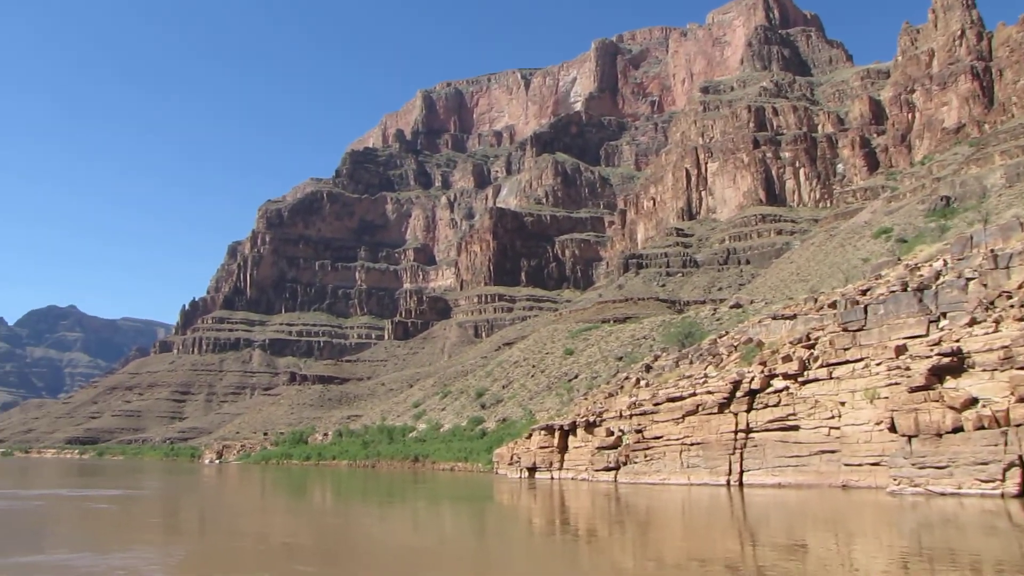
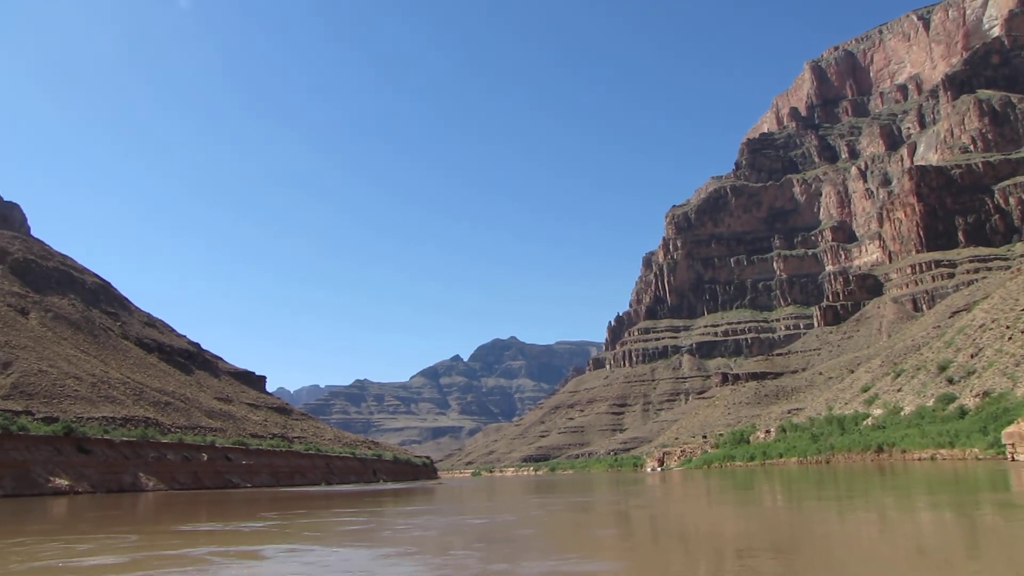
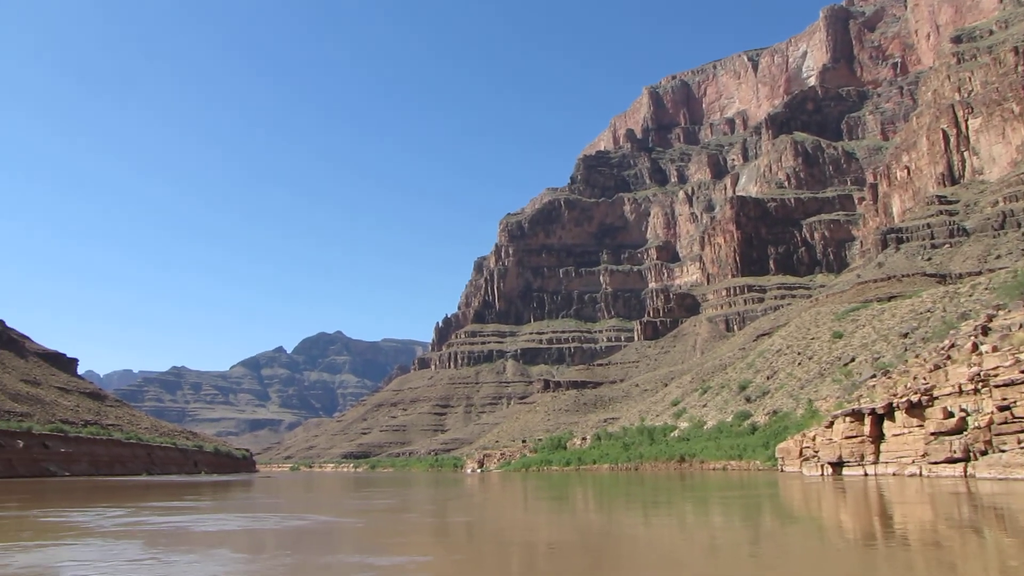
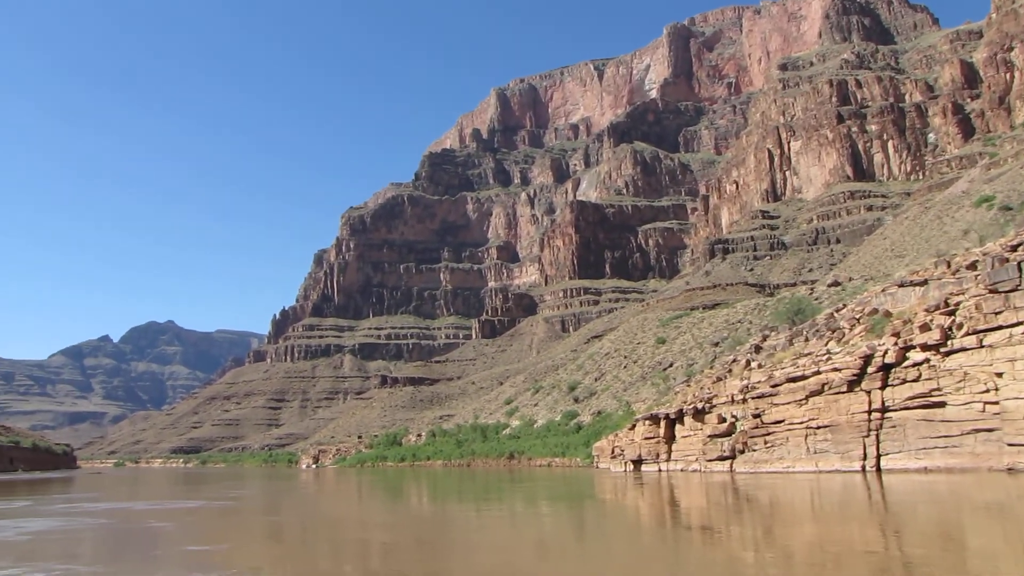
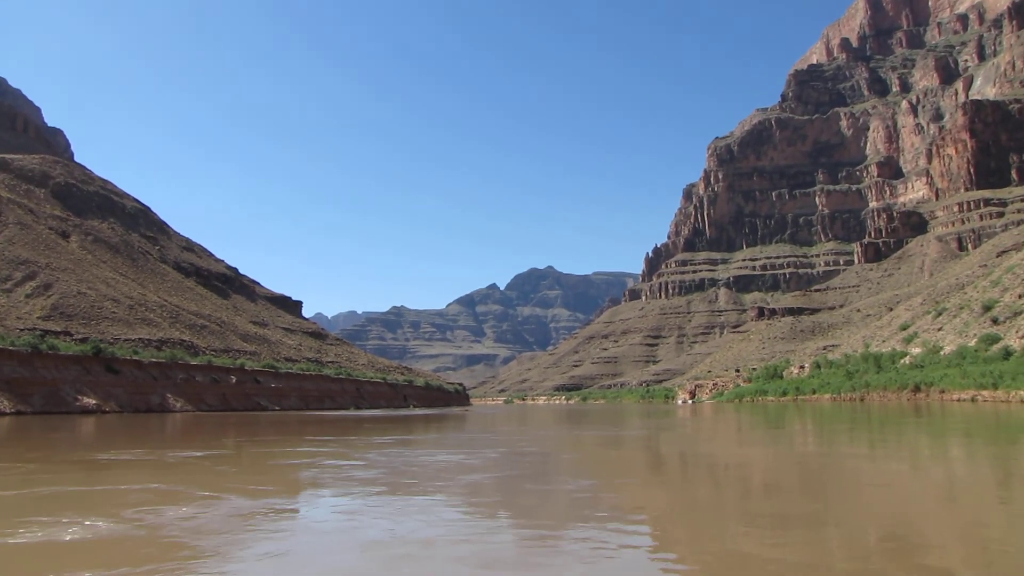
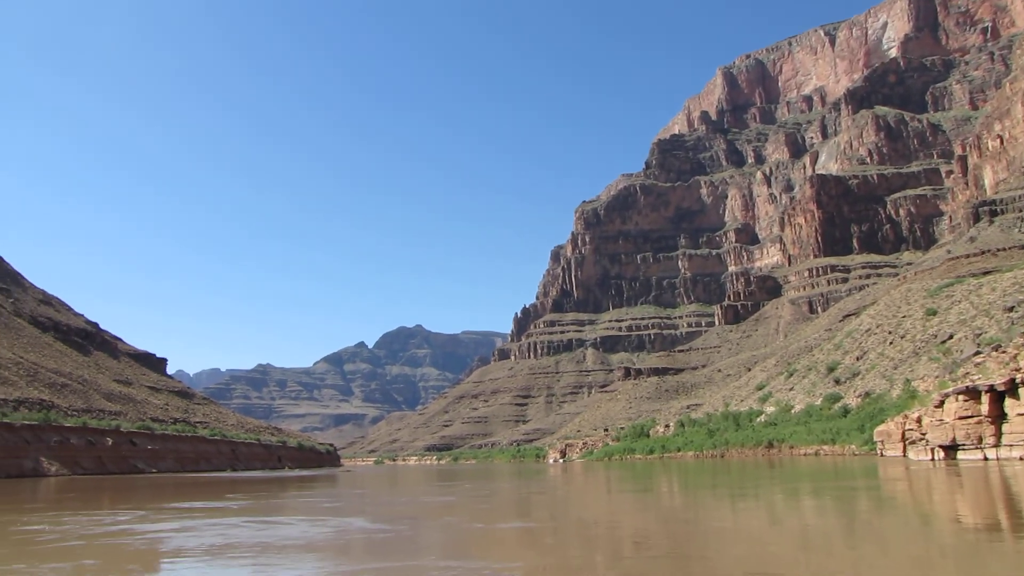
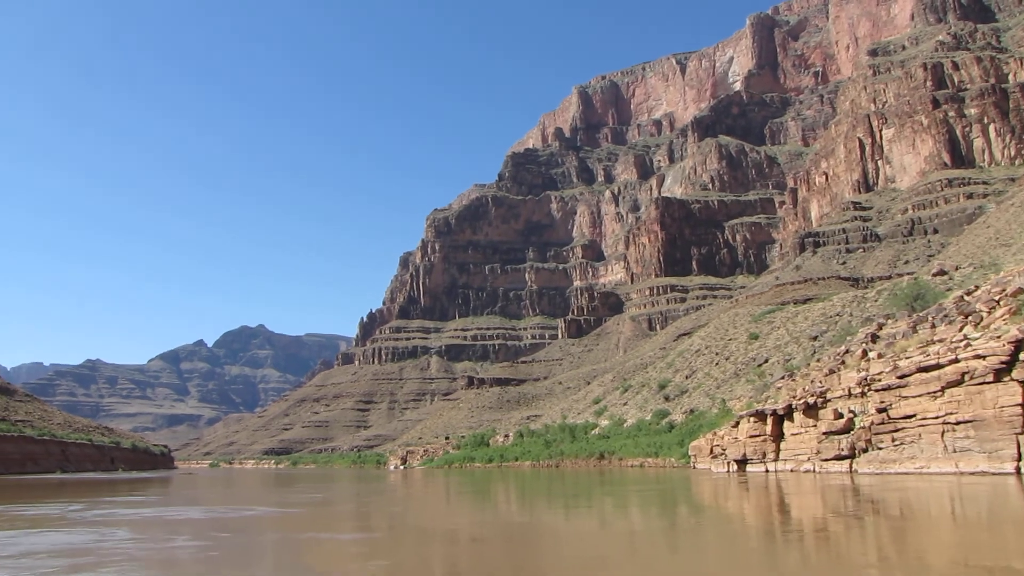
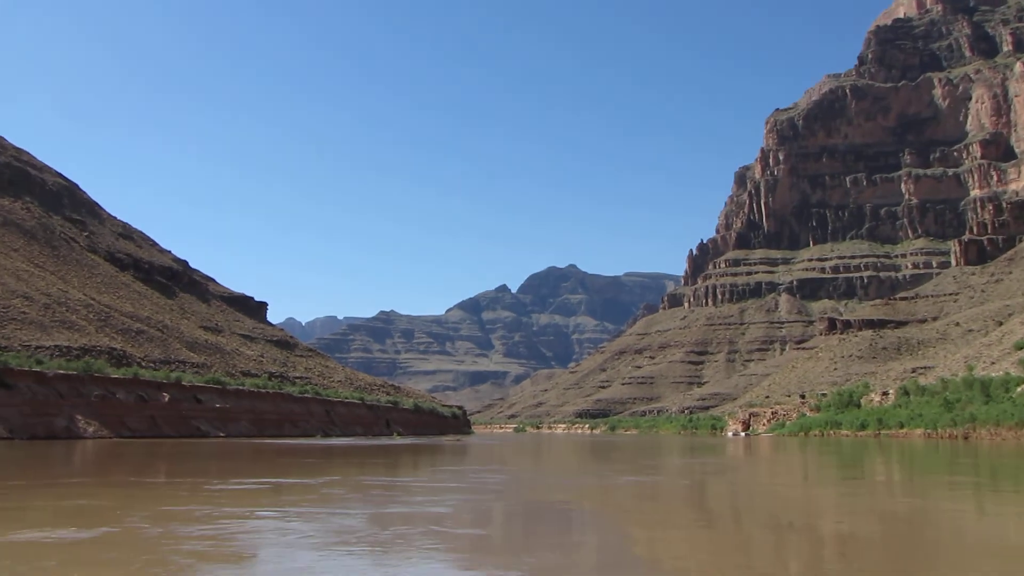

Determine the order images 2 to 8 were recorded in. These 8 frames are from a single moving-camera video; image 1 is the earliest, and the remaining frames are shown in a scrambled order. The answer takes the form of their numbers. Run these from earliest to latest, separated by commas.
4, 7, 3, 6, 2, 5, 8
